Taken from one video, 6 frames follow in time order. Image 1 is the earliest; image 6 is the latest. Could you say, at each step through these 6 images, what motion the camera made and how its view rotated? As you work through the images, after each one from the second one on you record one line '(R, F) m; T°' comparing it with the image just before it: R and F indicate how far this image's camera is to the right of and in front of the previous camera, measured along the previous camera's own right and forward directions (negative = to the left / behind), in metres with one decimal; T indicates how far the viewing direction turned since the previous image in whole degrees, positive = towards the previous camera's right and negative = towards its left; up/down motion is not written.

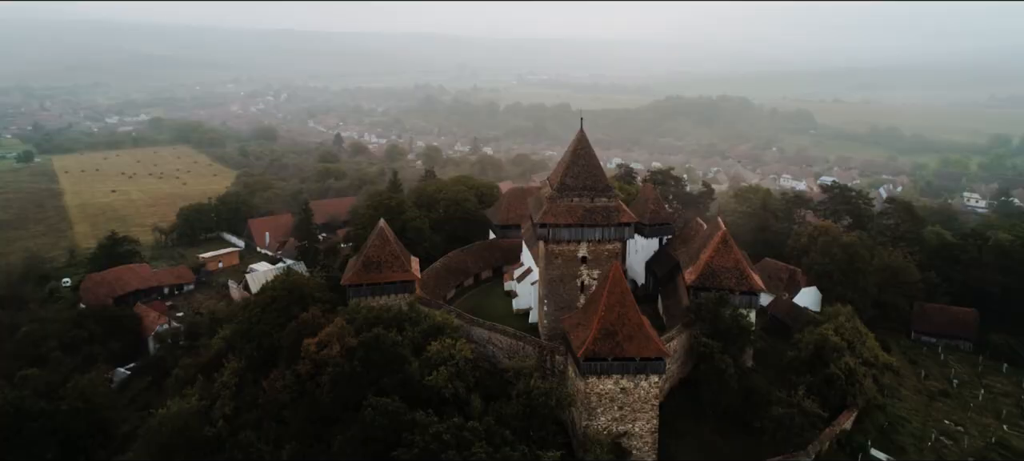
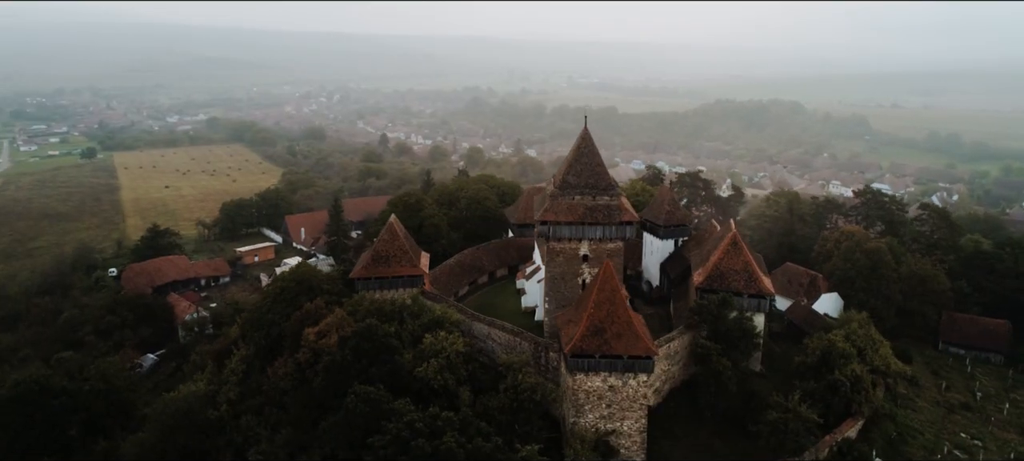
(+1.3, -0.1) m; -4°
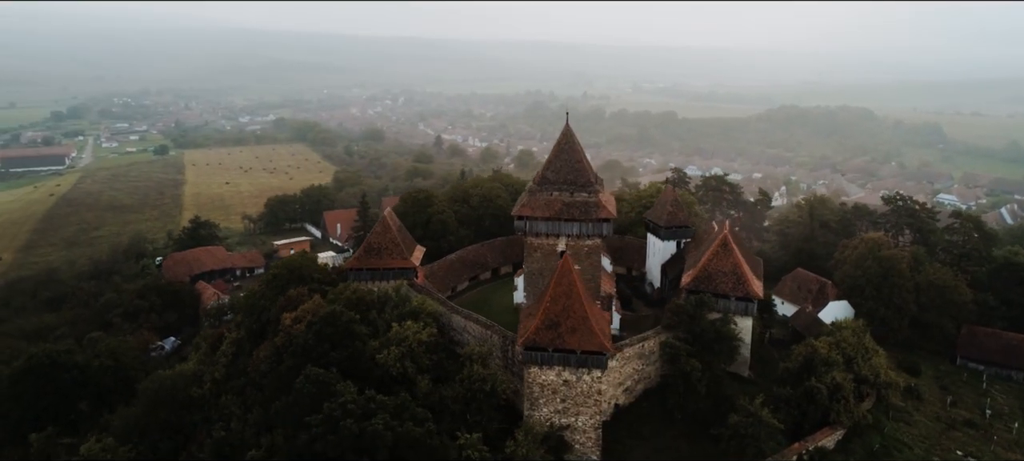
(+2.4, 0.0) m; -5°
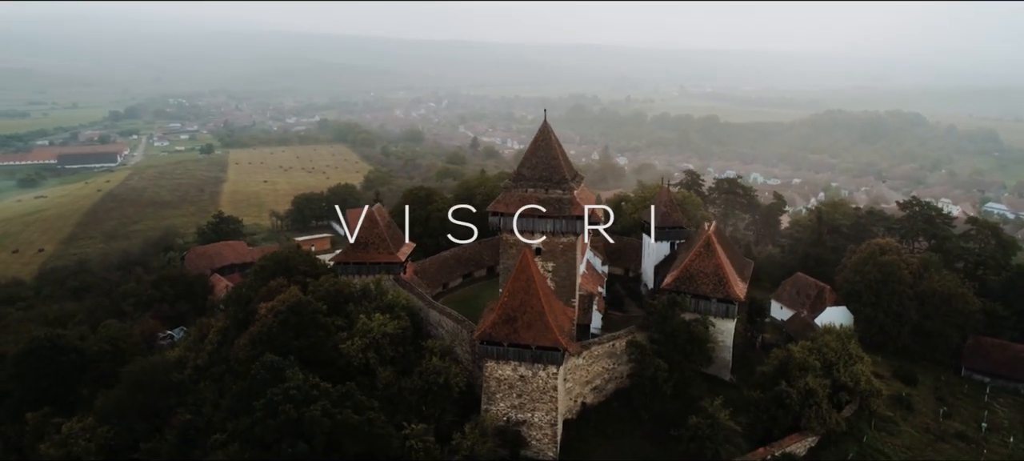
(+2.0, 0.0) m; -4°
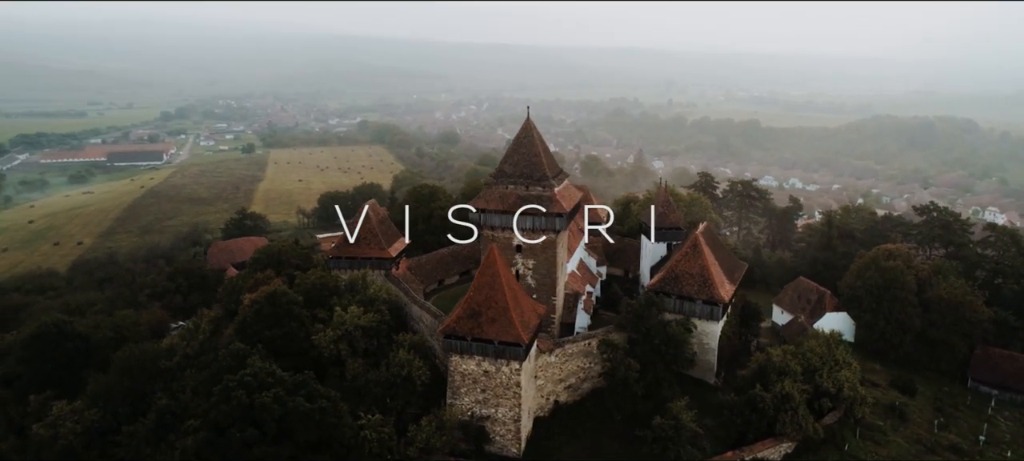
(+1.7, 0.0) m; -3°
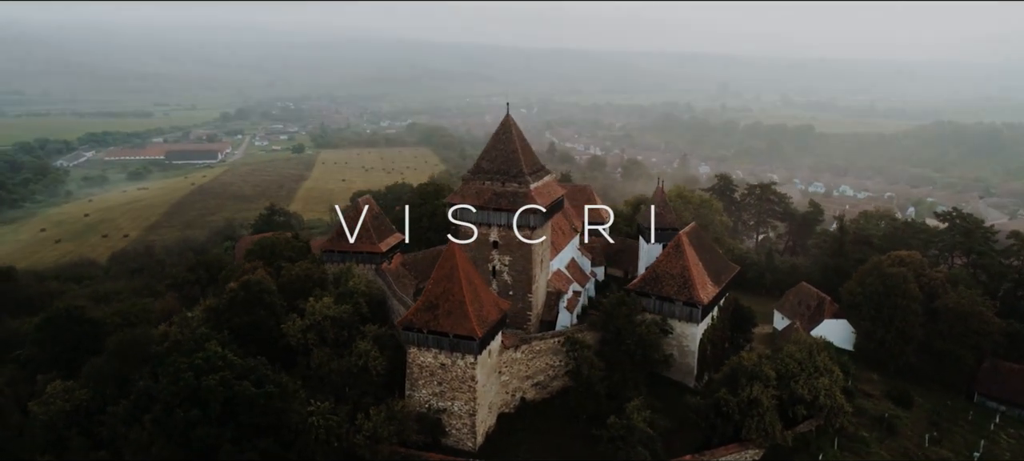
(+2.2, +0.1) m; -4°
